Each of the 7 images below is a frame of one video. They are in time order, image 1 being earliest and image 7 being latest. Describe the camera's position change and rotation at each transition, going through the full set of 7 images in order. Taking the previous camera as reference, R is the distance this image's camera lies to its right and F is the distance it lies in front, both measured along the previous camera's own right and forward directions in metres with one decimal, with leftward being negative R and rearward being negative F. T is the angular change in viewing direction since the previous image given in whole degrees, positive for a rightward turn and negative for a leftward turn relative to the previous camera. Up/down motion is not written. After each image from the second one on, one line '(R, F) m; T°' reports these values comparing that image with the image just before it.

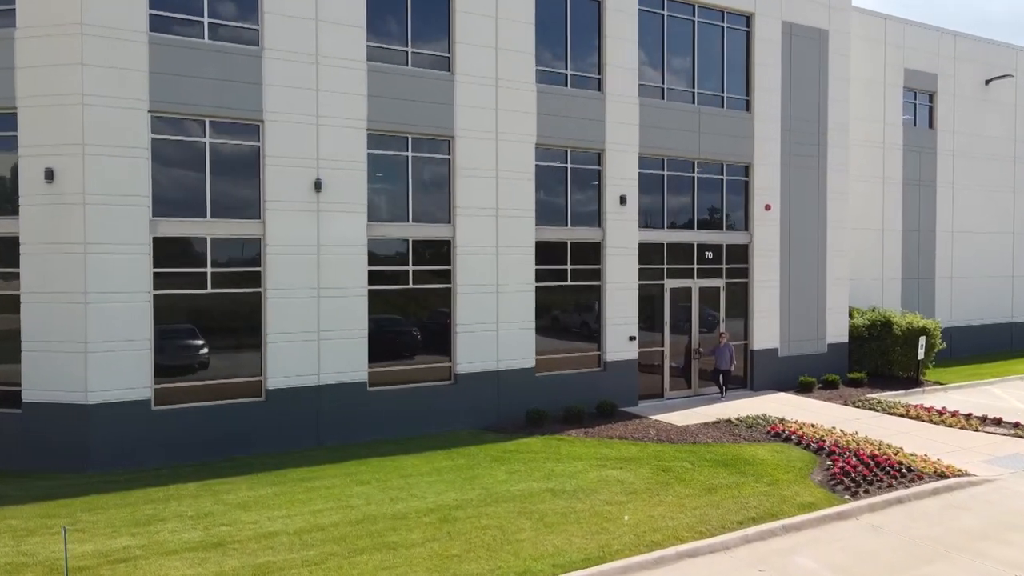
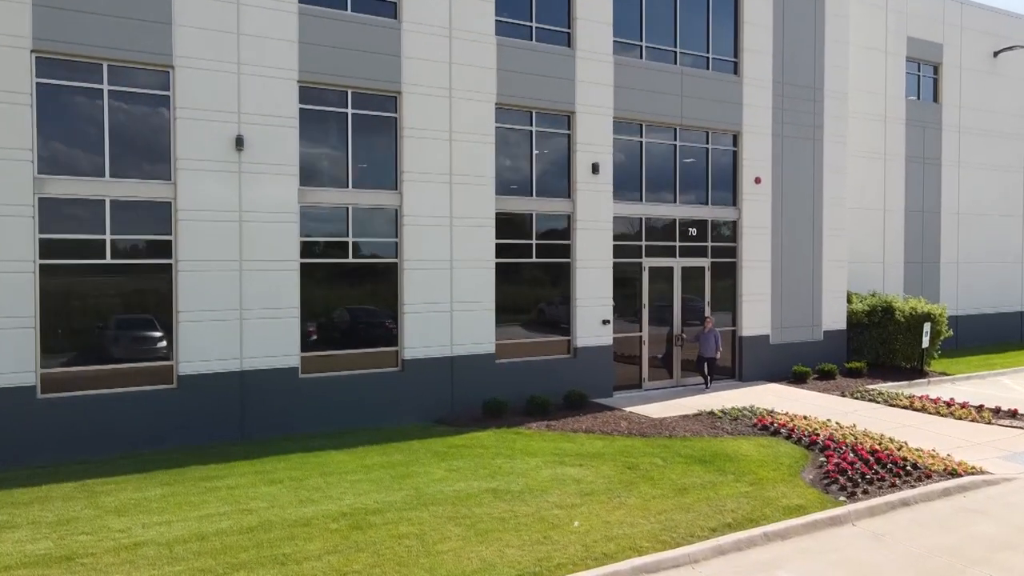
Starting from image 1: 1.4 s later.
(+0.7, +1.7) m; 0°
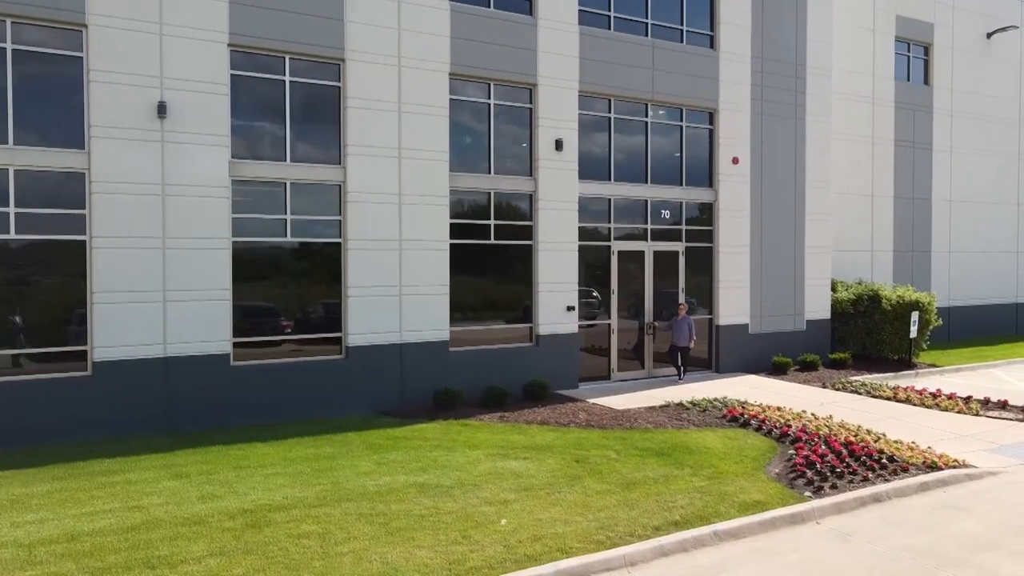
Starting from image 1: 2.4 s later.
(+0.7, +0.9) m; 0°
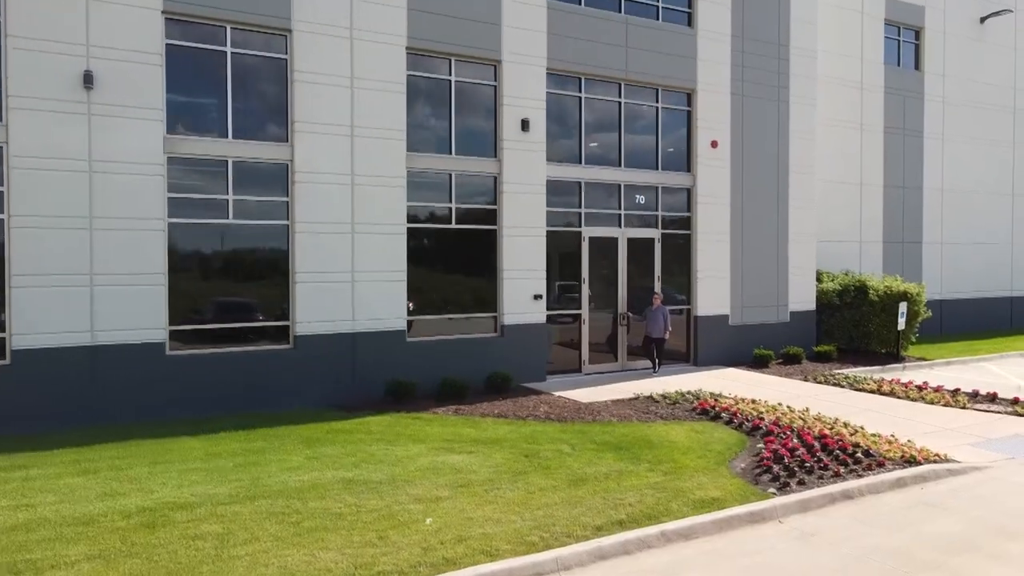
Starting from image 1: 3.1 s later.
(+0.6, +0.7) m; 0°
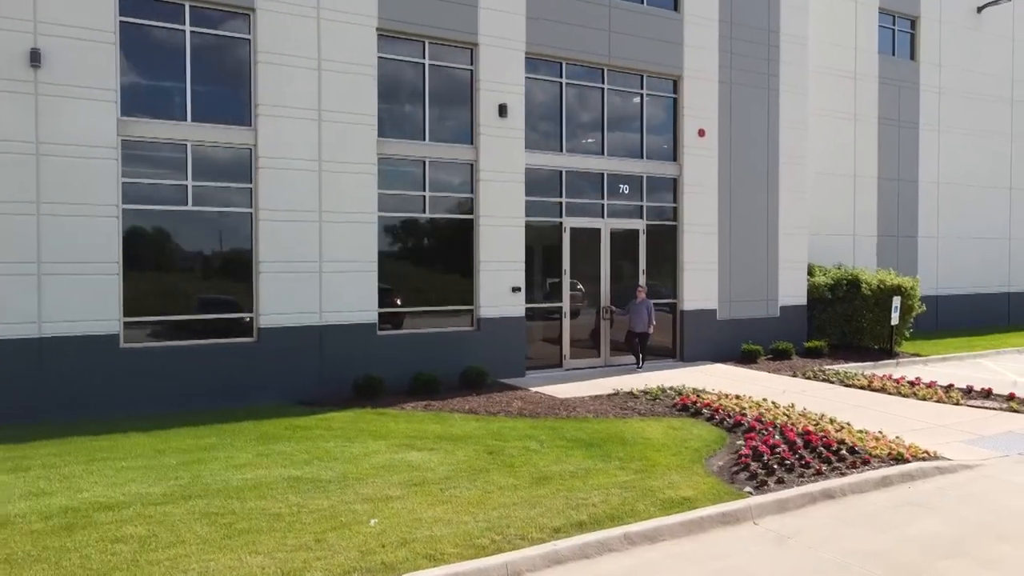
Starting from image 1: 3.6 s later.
(+0.3, +0.5) m; 0°
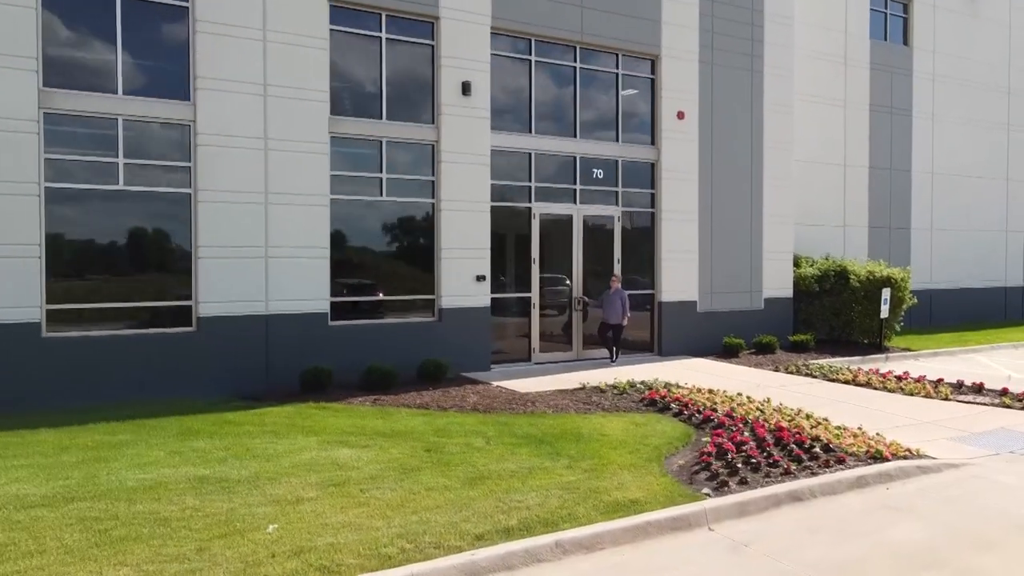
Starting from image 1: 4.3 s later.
(+0.5, +0.7) m; 0°
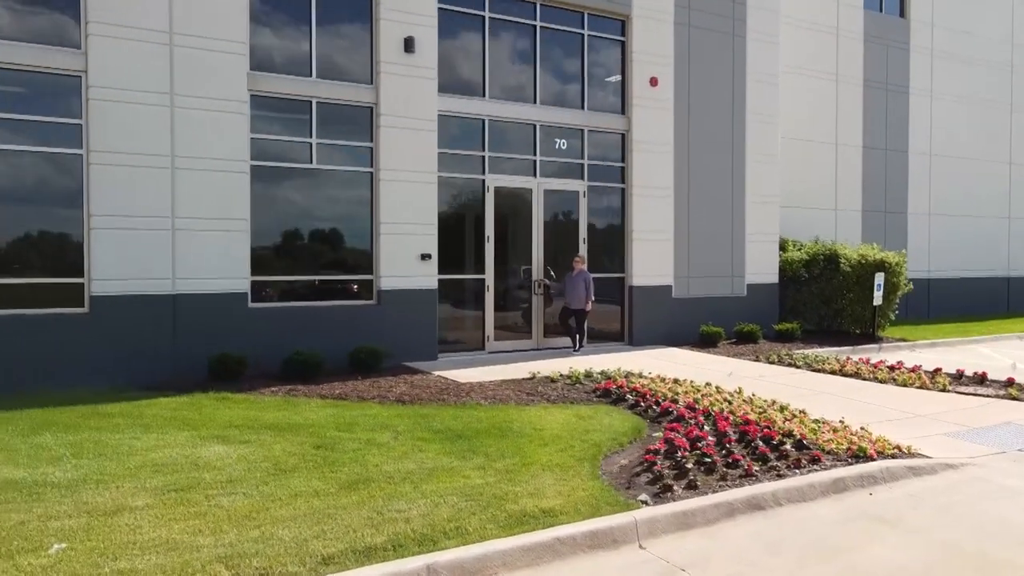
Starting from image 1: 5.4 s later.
(+0.7, +1.3) m; 0°
